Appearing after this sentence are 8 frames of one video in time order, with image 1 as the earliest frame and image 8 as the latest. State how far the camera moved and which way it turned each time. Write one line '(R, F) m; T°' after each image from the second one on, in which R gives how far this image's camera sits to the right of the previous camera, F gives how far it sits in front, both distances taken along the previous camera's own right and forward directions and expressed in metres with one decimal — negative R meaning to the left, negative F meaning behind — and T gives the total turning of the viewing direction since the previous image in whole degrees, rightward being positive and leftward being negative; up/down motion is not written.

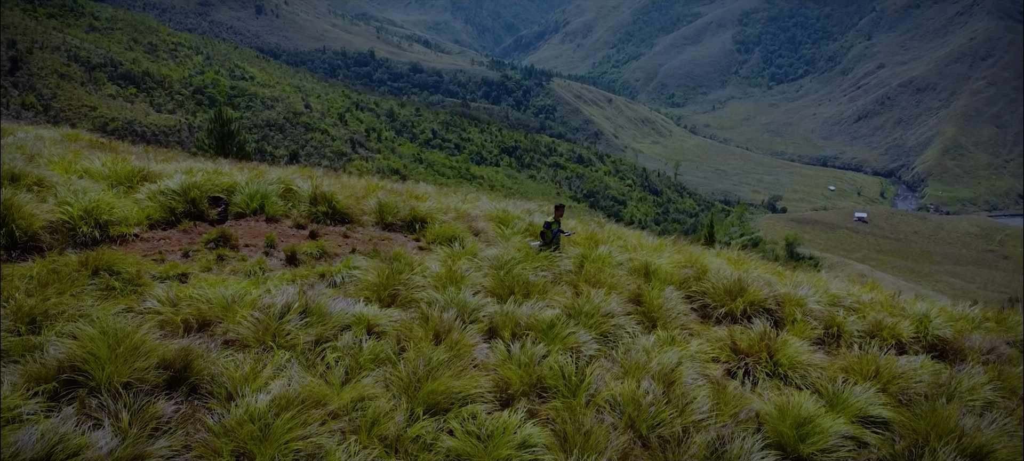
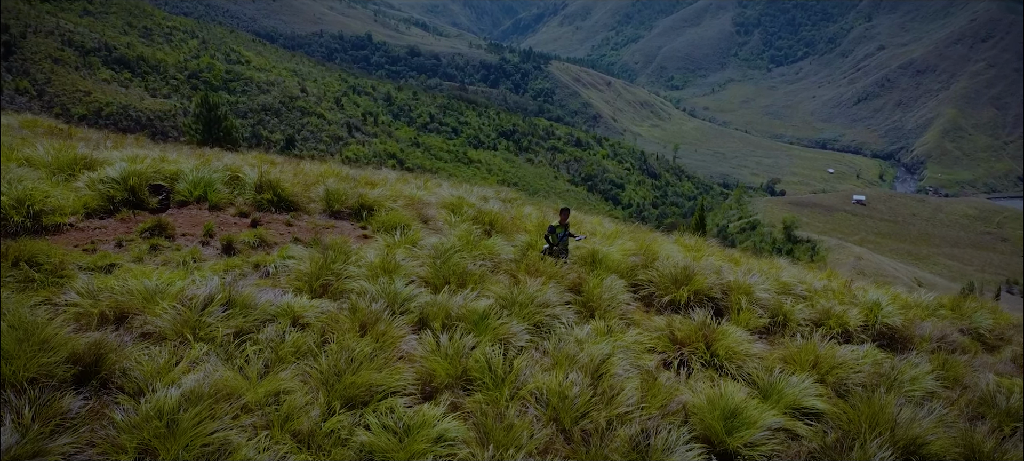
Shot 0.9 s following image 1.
(+0.5, +0.1) m; 0°
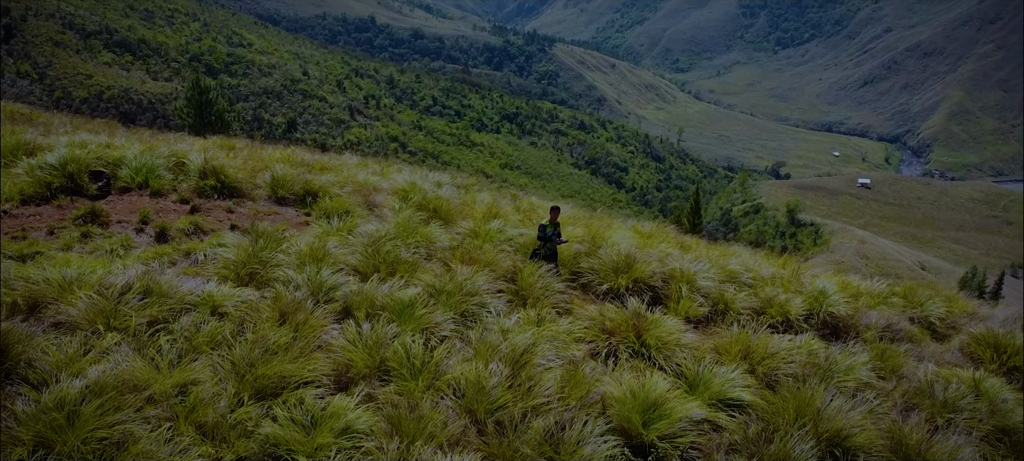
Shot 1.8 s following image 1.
(+0.5, +0.1) m; 0°
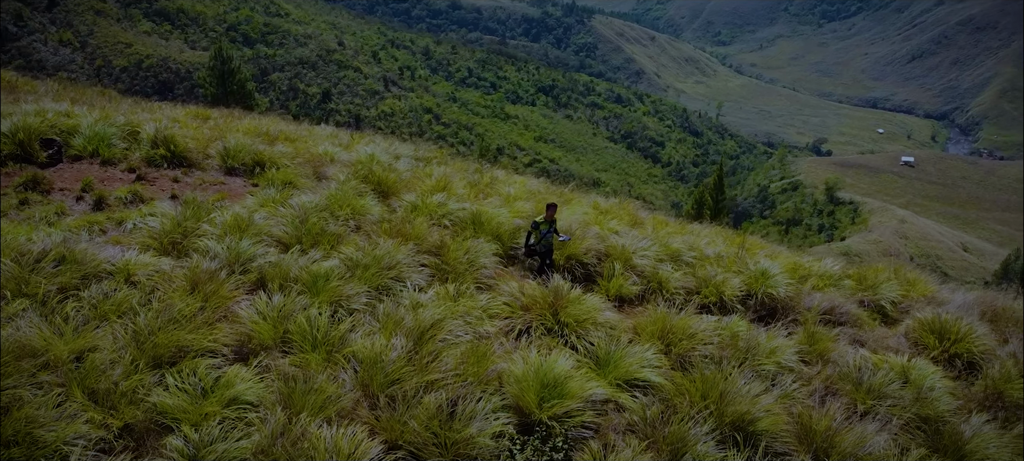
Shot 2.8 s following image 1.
(+0.8, +0.1) m; -3°
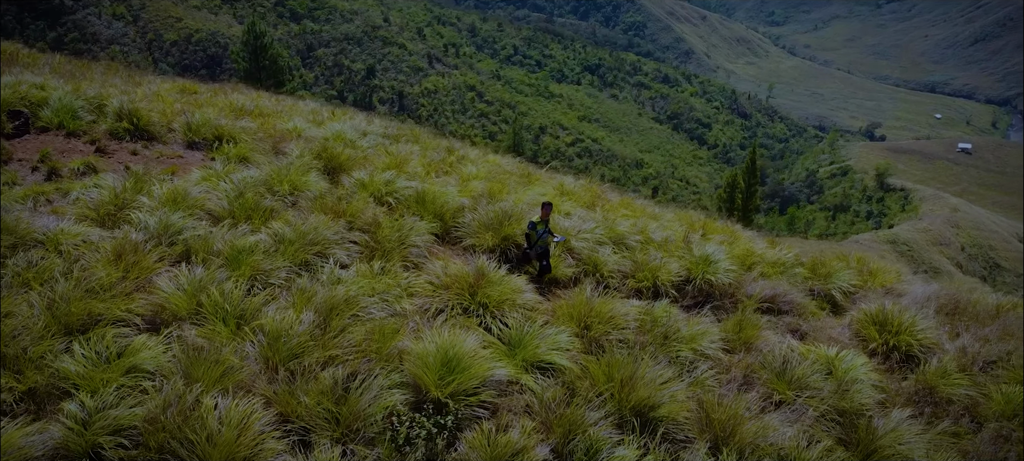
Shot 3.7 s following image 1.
(+0.9, 0.0) m; -3°
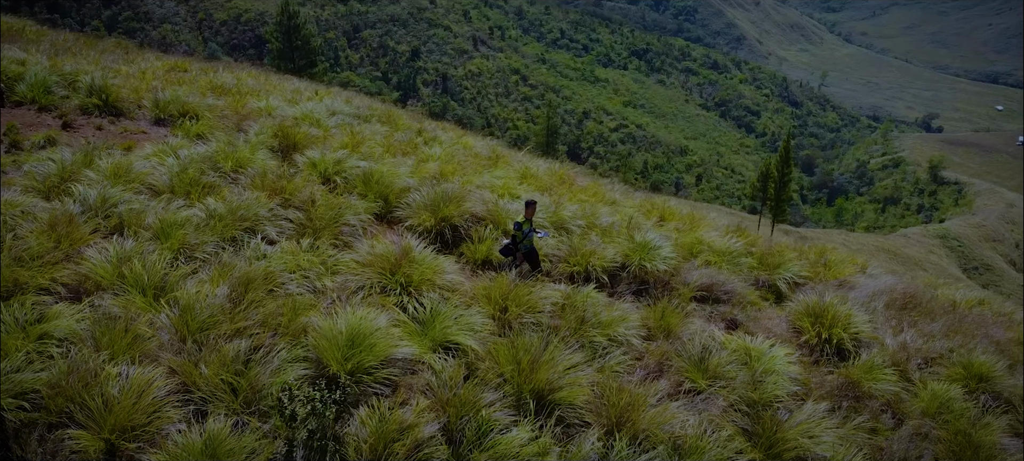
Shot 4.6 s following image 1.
(+0.9, 0.0) m; -3°
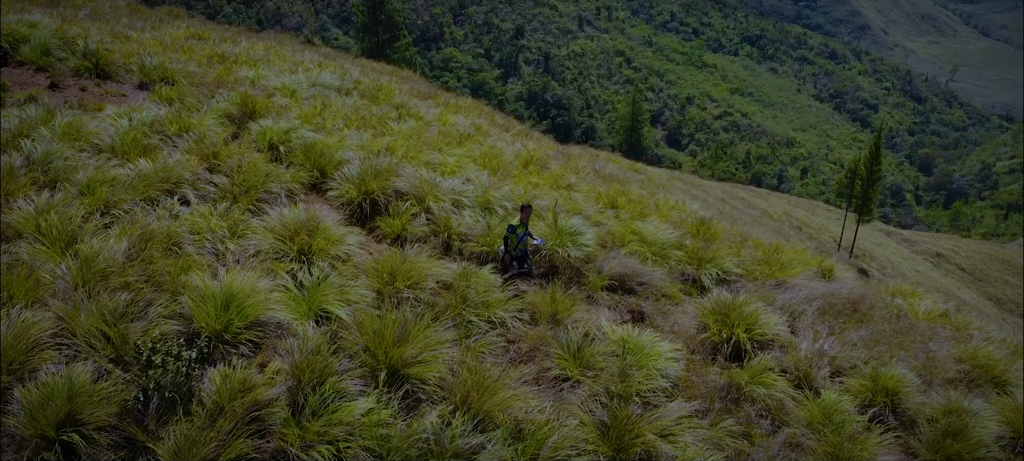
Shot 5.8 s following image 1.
(+1.4, +0.1) m; -7°
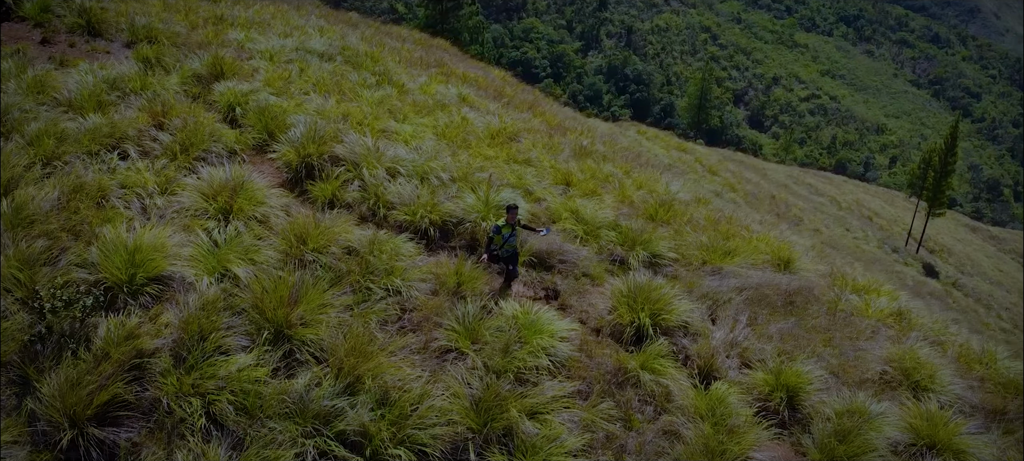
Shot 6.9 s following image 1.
(+1.2, +0.1) m; -5°
